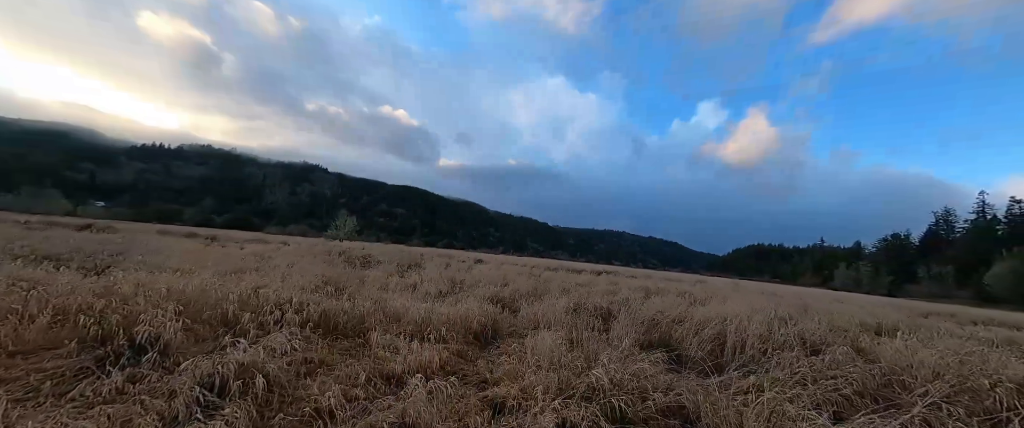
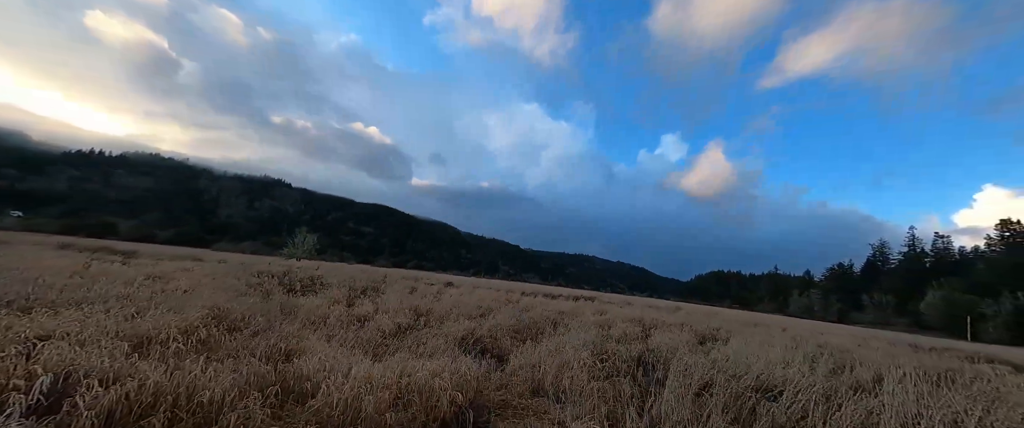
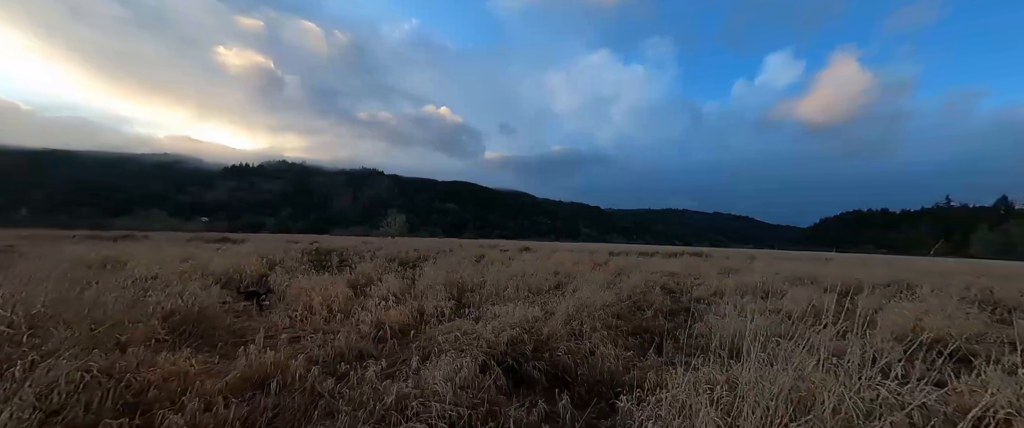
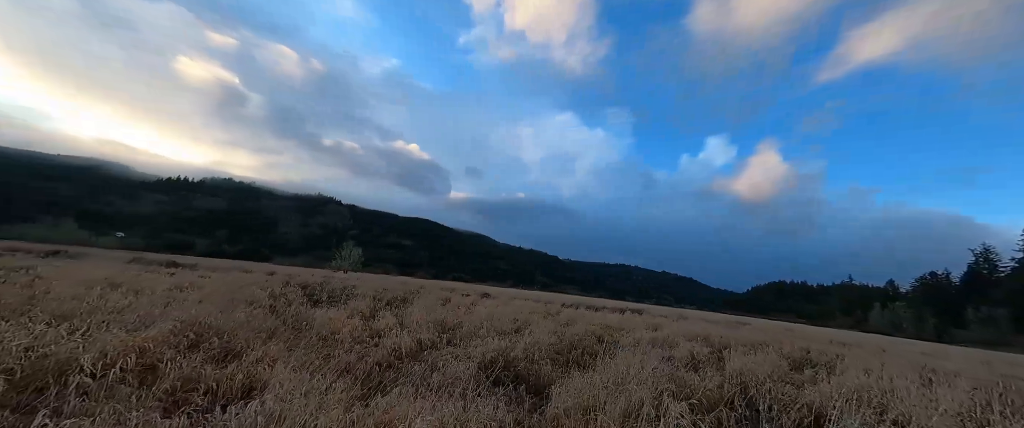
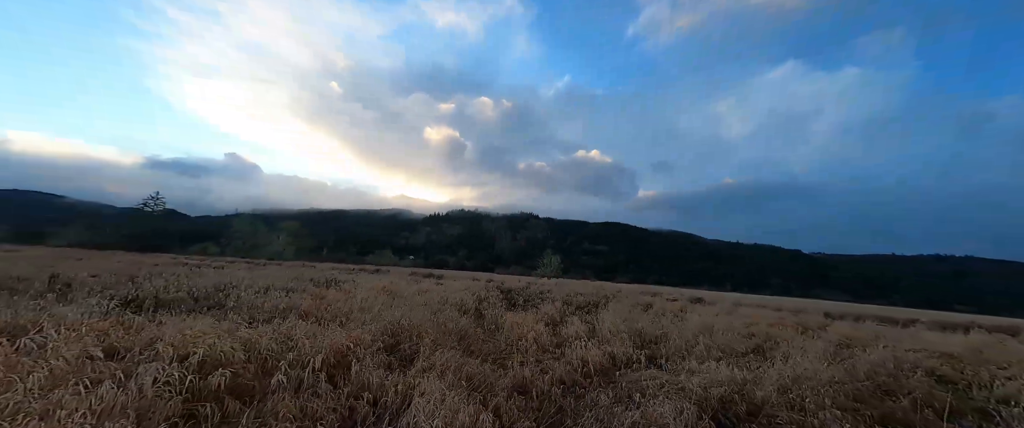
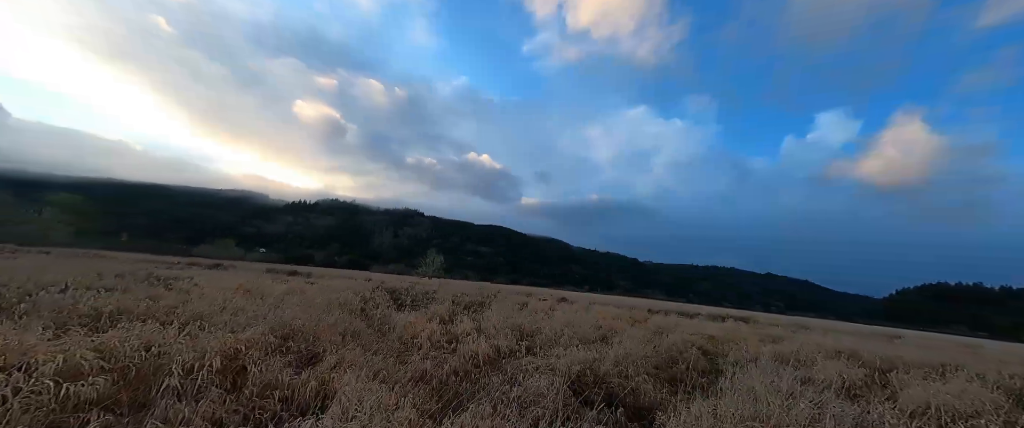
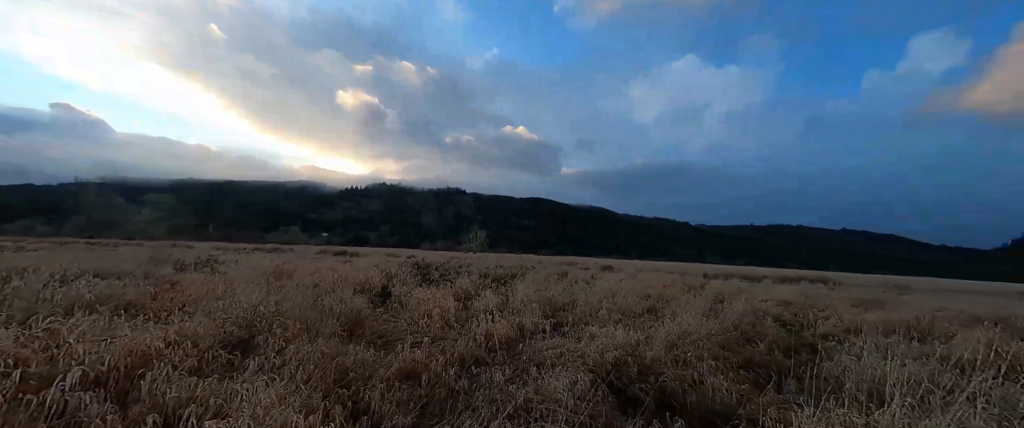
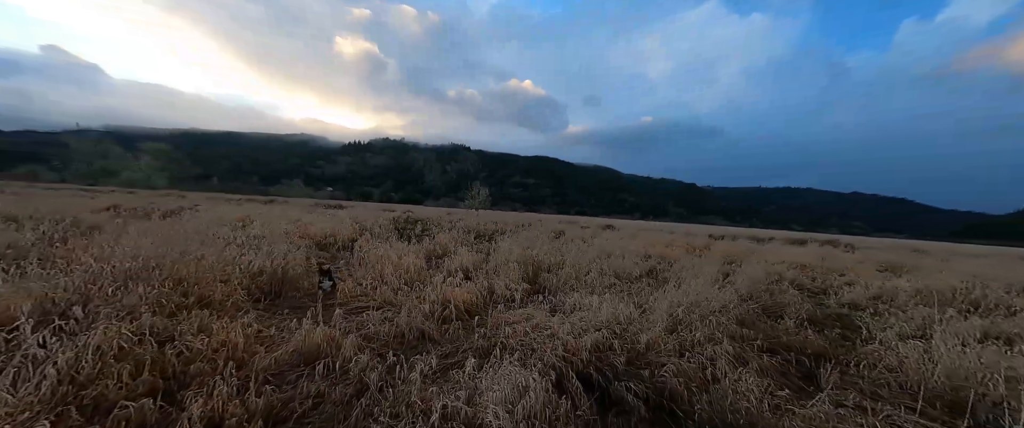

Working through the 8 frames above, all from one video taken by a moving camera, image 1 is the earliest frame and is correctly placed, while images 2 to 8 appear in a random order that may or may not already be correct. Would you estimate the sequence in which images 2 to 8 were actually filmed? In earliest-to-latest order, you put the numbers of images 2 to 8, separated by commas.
2, 4, 6, 5, 7, 3, 8
